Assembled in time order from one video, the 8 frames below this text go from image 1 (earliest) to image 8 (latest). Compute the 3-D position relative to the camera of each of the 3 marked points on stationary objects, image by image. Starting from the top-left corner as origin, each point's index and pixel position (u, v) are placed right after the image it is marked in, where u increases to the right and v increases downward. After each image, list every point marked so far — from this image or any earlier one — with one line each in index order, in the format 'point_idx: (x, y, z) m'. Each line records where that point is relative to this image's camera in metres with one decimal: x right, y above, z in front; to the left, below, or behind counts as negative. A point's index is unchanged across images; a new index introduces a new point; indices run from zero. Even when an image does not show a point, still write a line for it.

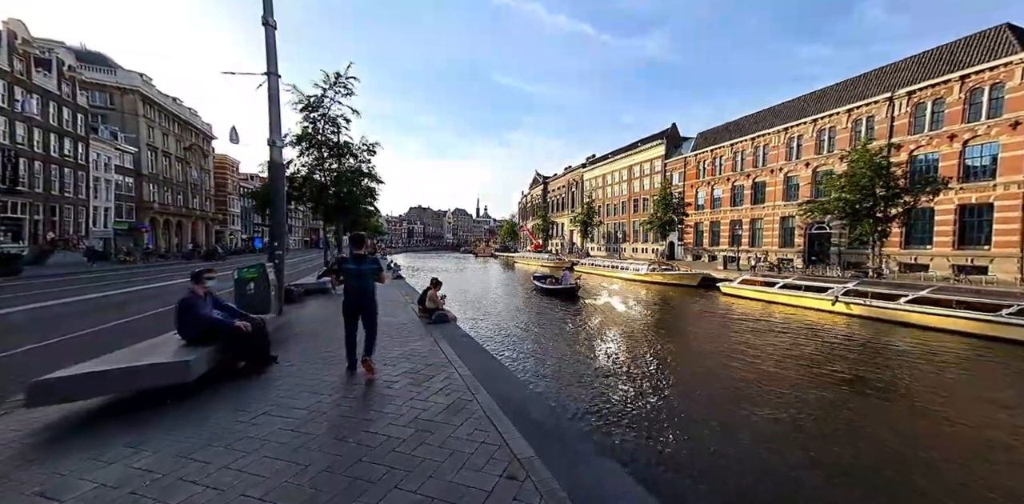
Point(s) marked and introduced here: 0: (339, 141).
0: (-9.4, +6.0, +19.7) m
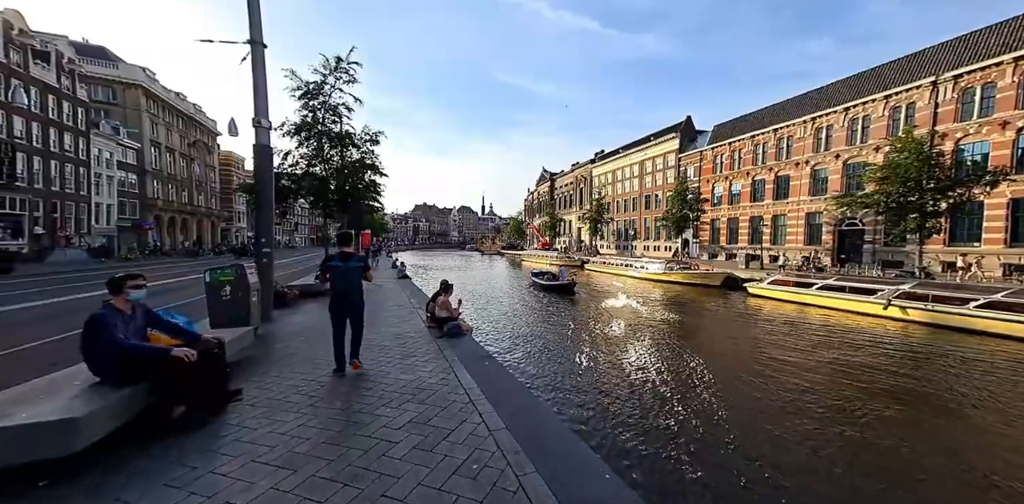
0: (-8.9, +6.2, +18.6) m
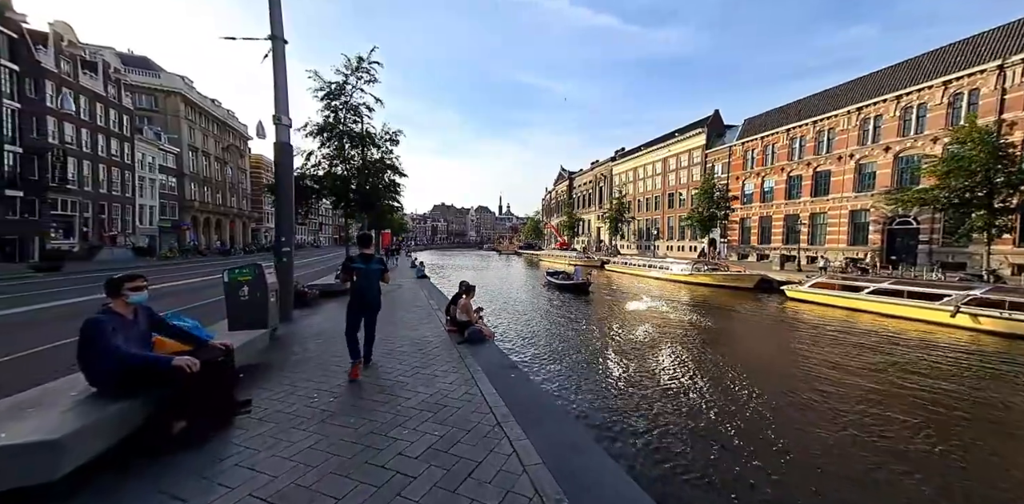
0: (-7.7, +6.2, +18.6) m
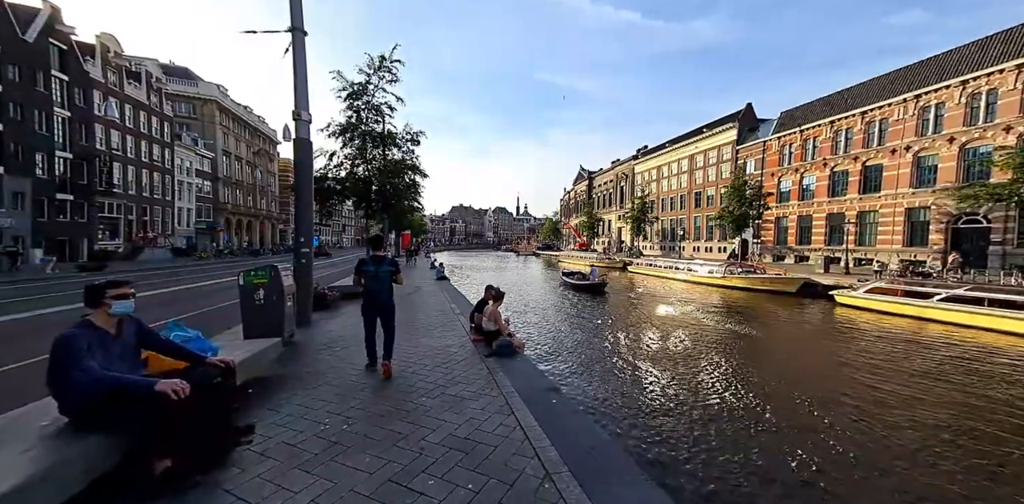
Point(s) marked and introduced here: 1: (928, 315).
0: (-6.6, +6.2, +18.4) m
1: (+14.6, -2.2, +13.1) m
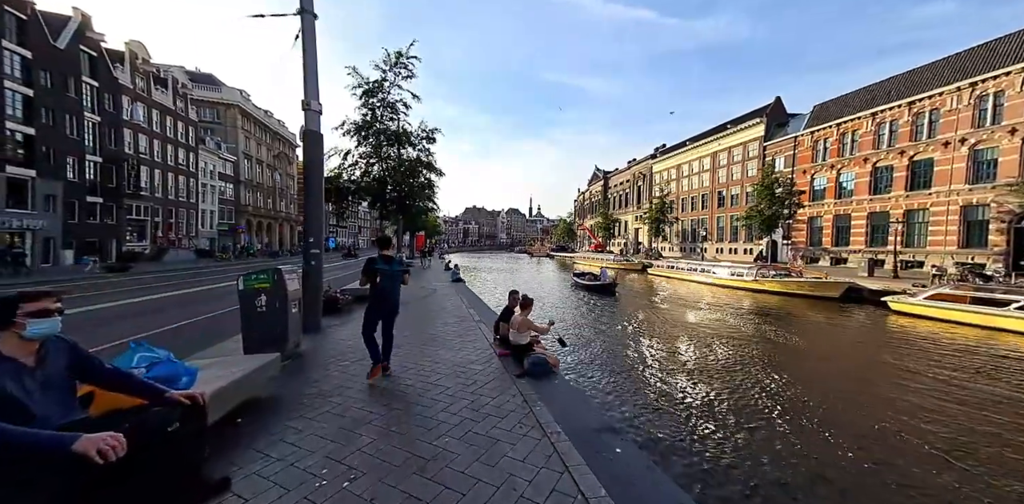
0: (-5.6, +6.1, +18.0) m
1: (+15.3, -2.3, +11.8) m
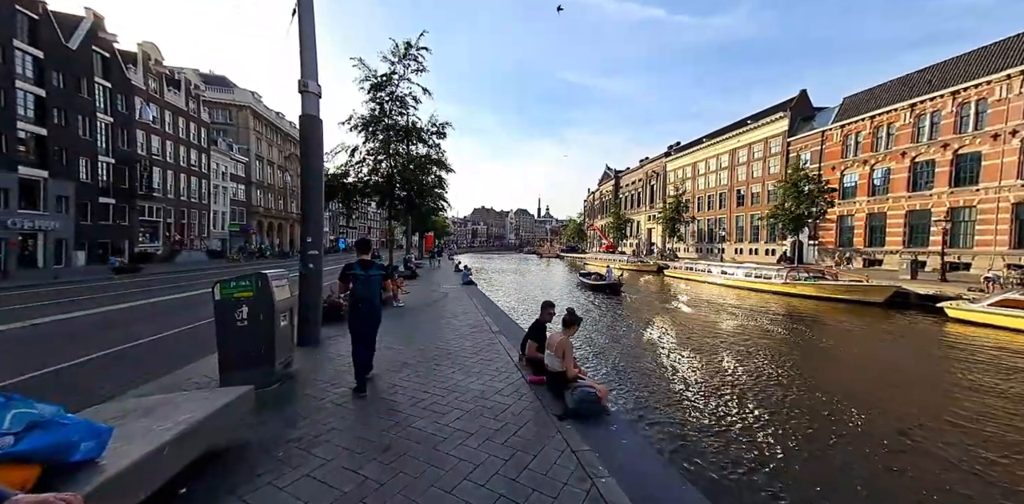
0: (-5.0, +6.1, +17.2) m
1: (+15.8, -2.3, +10.5) m
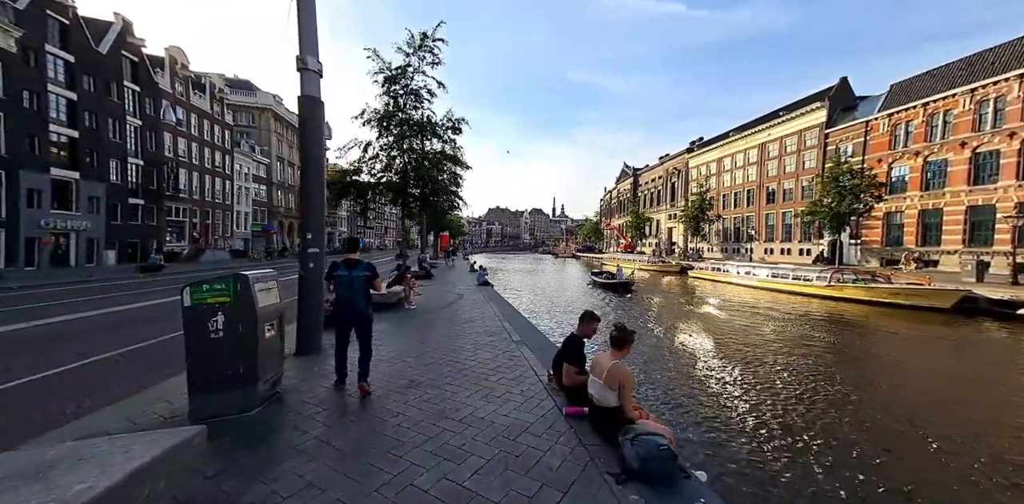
0: (-4.1, +6.1, +16.5) m
1: (+16.3, -2.3, +9.0) m
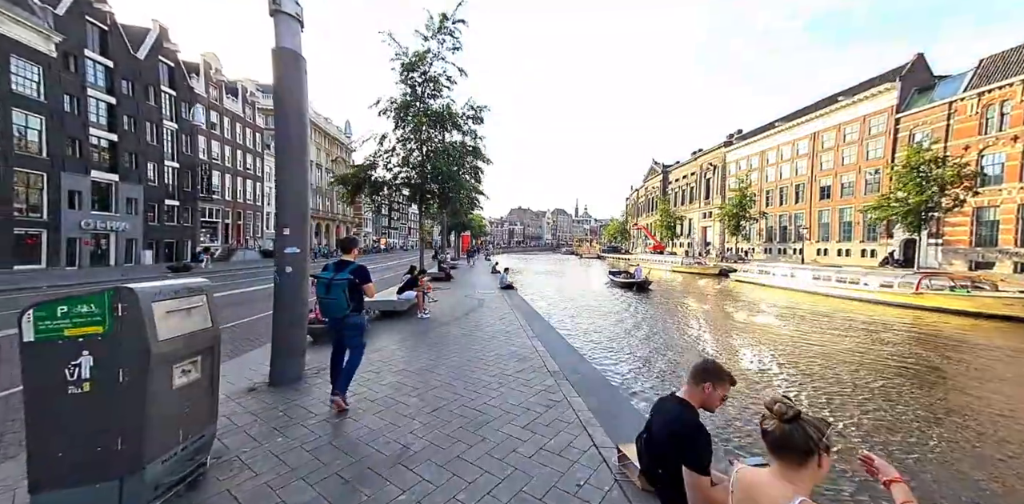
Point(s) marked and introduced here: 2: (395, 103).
0: (-3.0, +6.1, +15.2) m
1: (+16.9, -2.3, +6.4) m
2: (-4.9, +6.2, +15.2) m
